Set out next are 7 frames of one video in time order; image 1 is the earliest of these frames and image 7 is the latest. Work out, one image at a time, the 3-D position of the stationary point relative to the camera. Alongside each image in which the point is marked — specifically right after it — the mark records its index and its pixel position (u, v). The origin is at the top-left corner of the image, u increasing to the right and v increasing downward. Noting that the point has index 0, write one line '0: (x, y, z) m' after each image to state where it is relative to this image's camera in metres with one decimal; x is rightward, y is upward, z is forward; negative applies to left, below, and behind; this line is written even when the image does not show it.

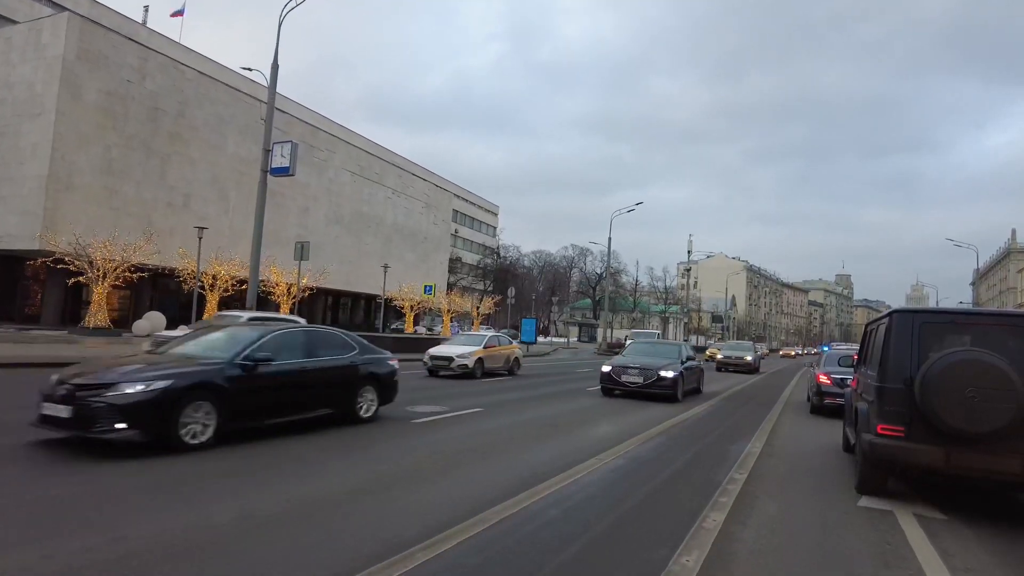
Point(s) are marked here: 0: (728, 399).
0: (+6.6, -3.2, +19.9) m
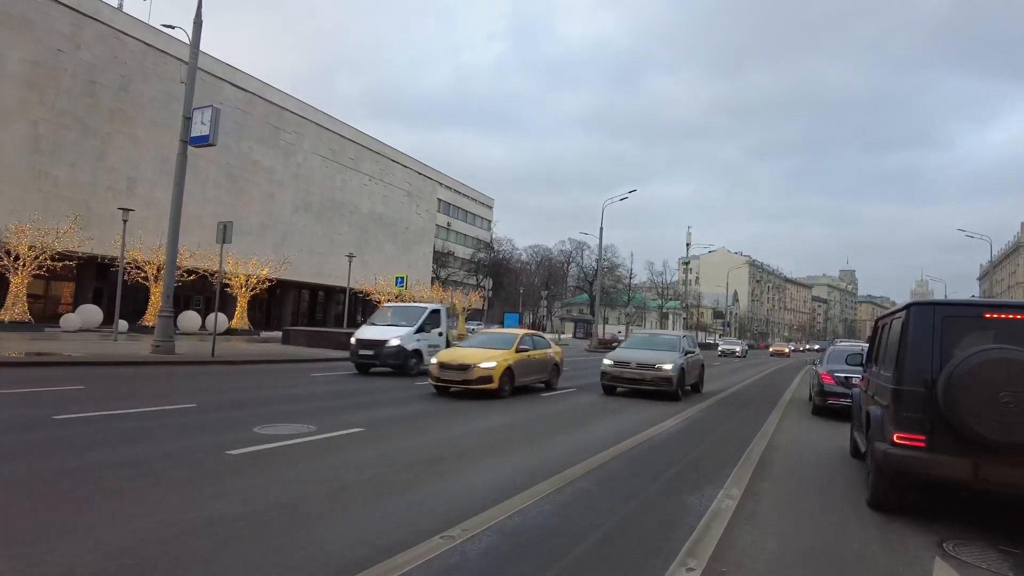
0: (+5.3, -2.8, +16.9) m
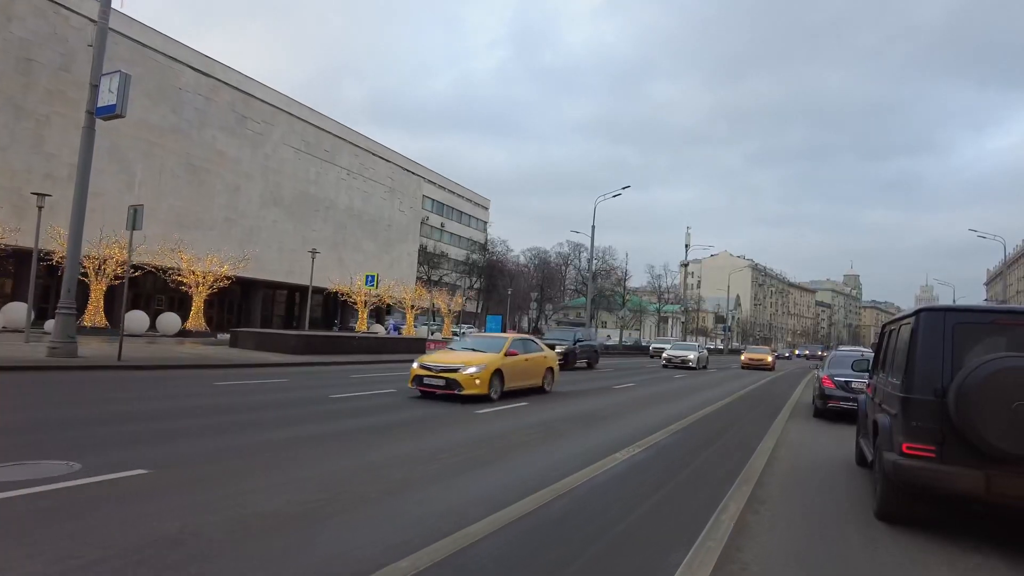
0: (+4.1, -2.6, +14.2) m
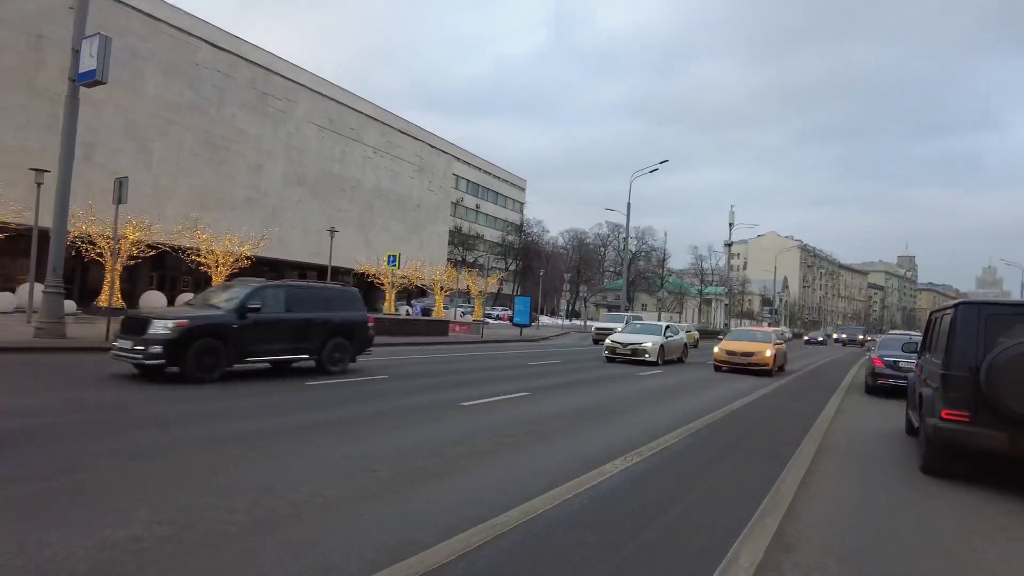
0: (+4.2, -2.1, +12.4) m
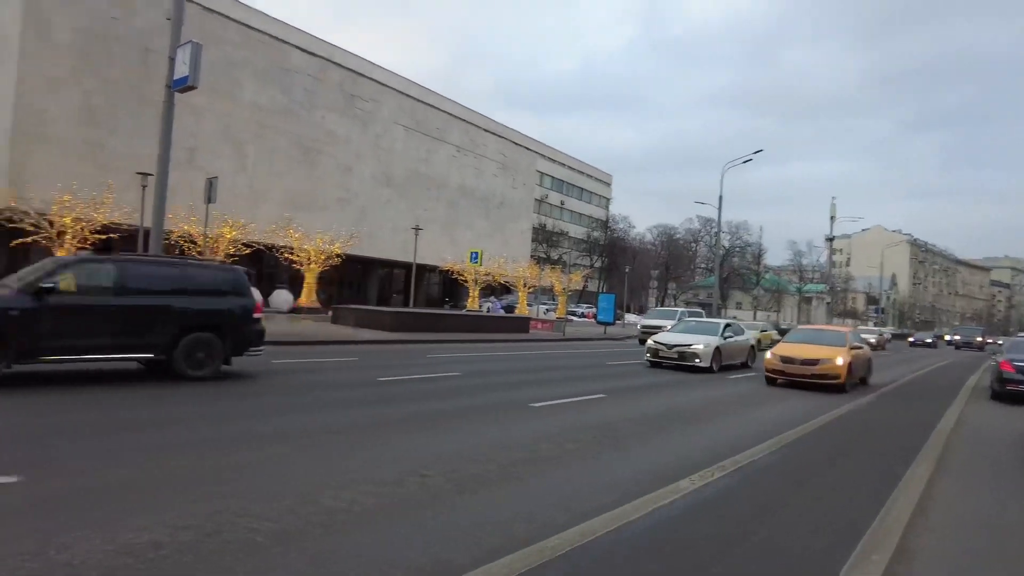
0: (+5.5, -2.1, +11.2) m
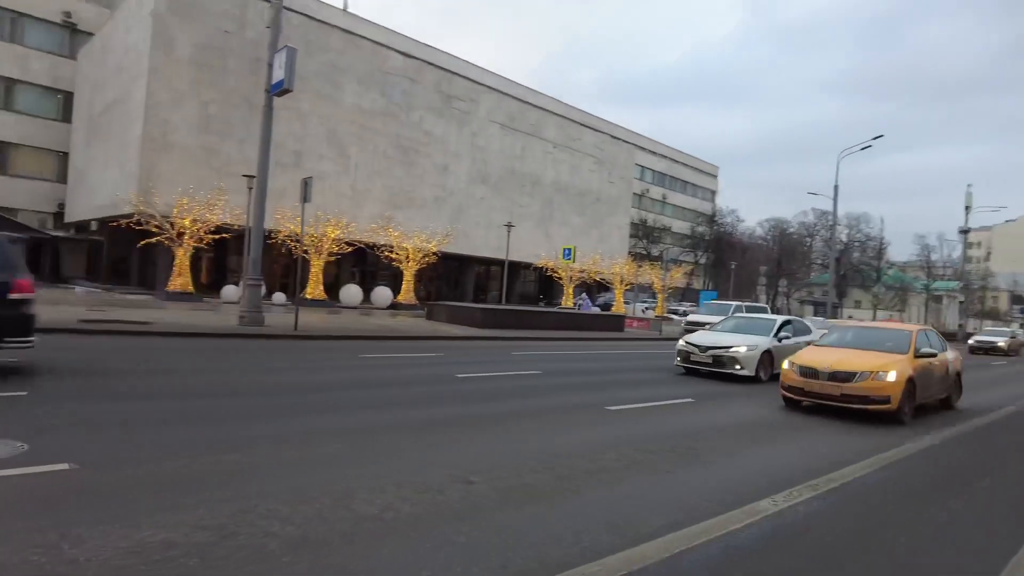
0: (+6.8, -2.0, +9.8) m
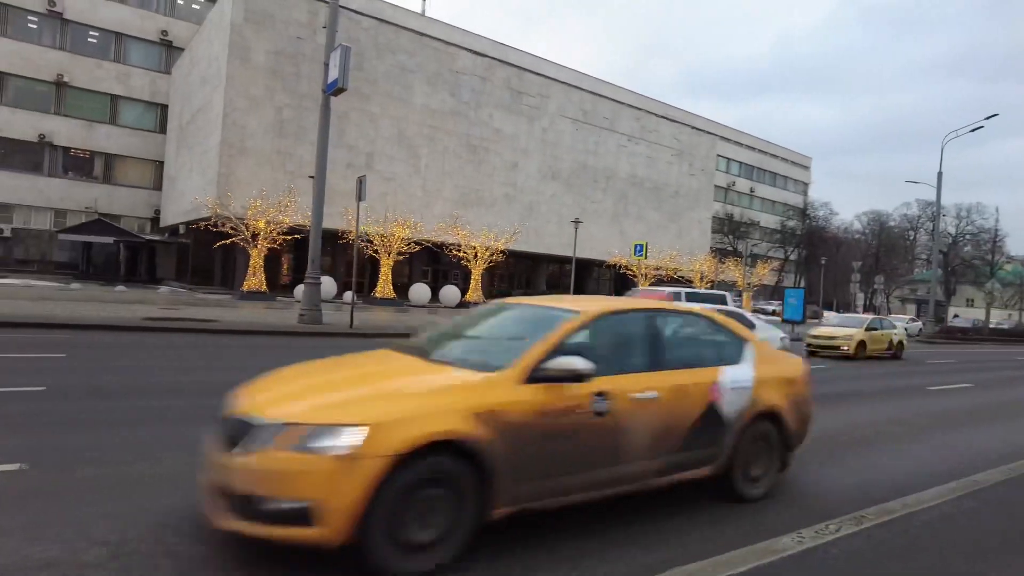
0: (+7.2, -1.9, +8.3) m
